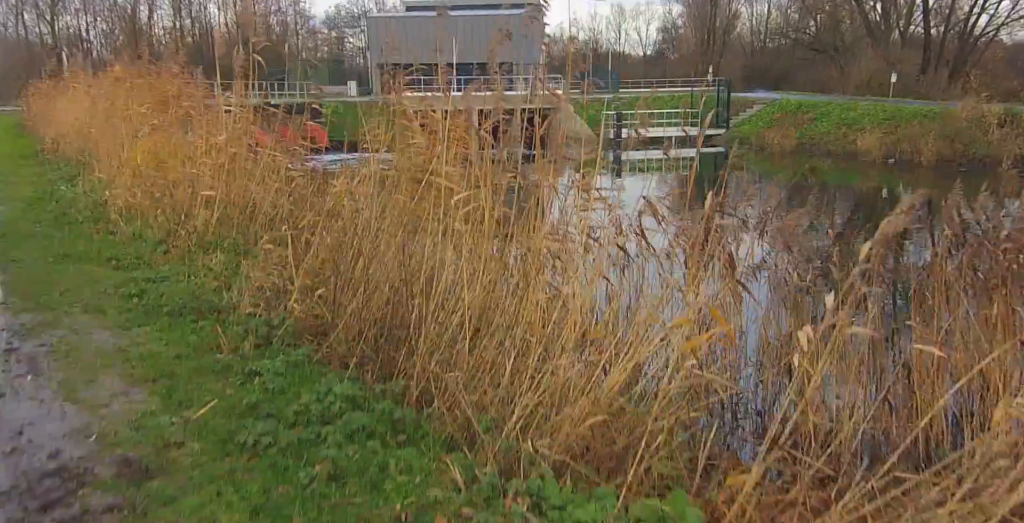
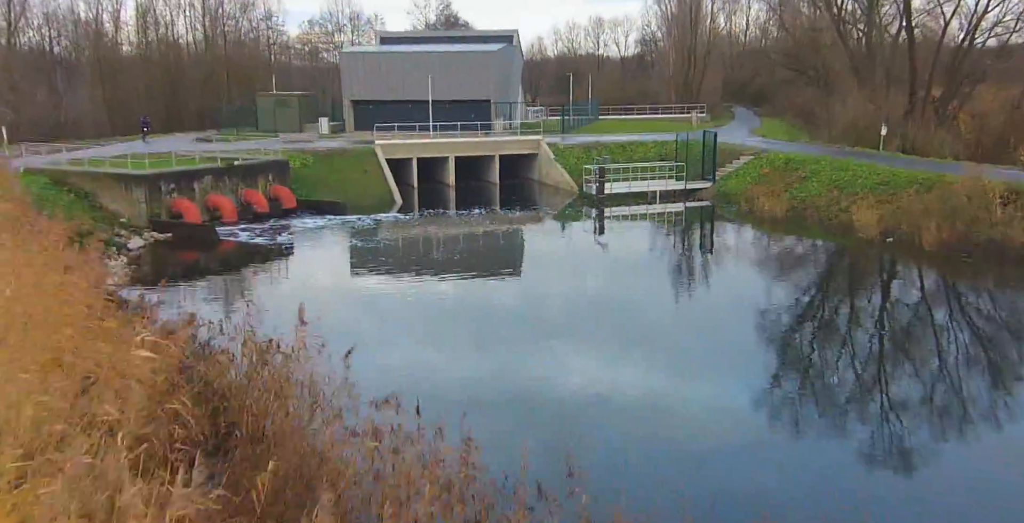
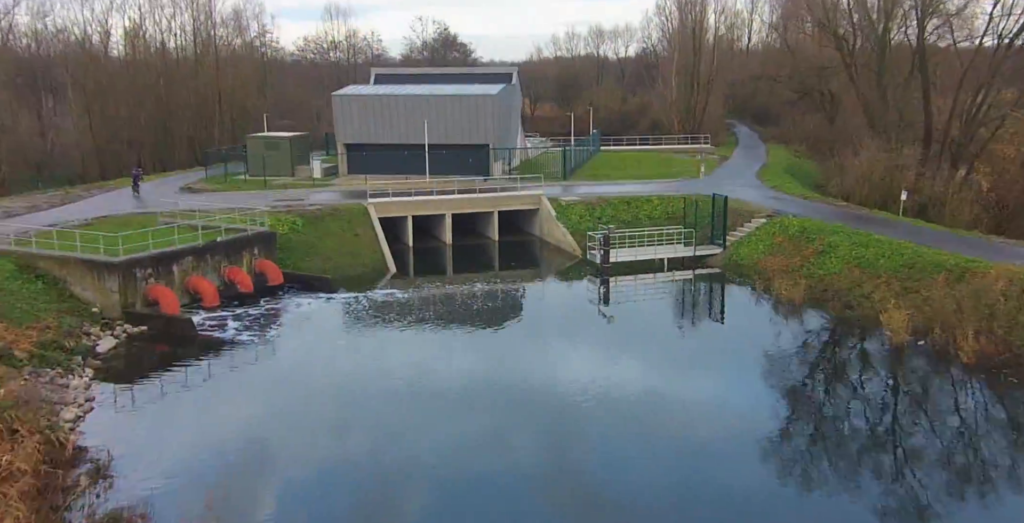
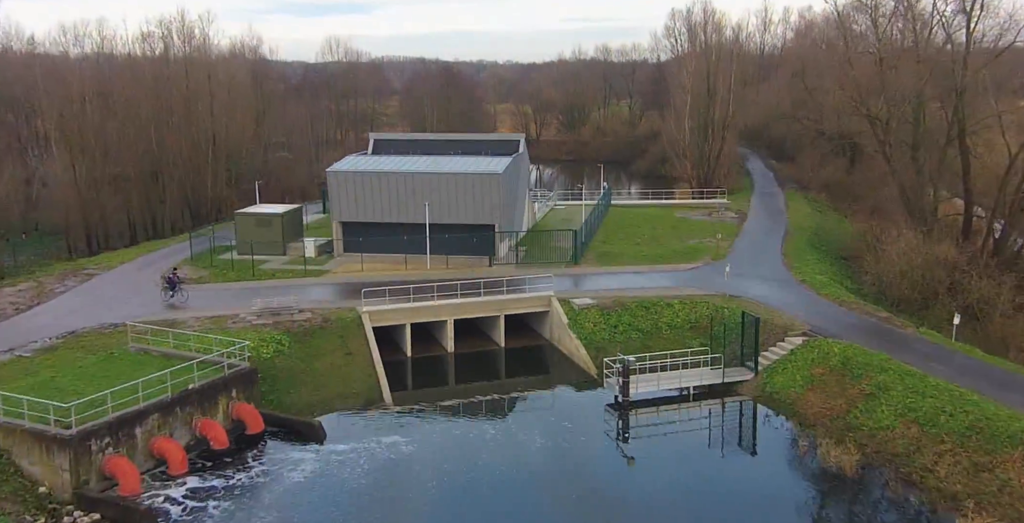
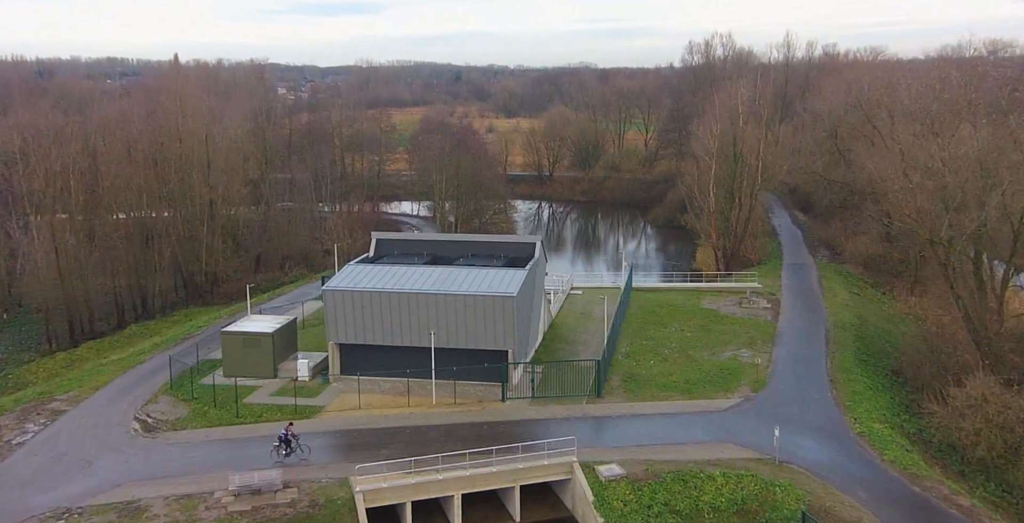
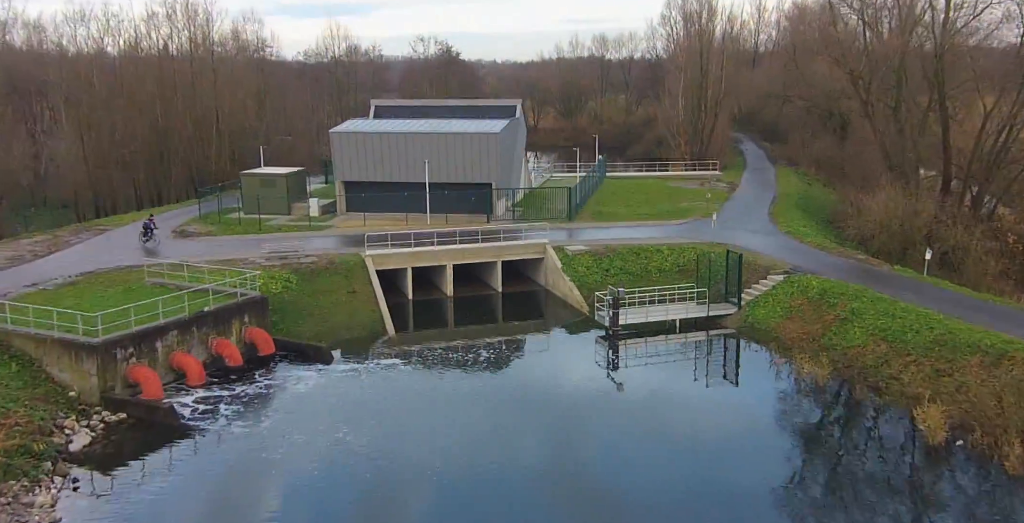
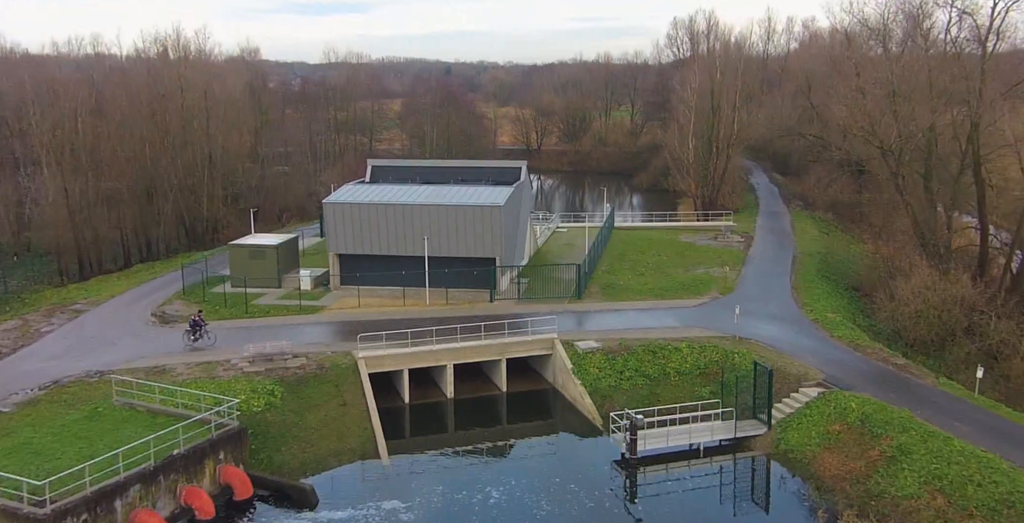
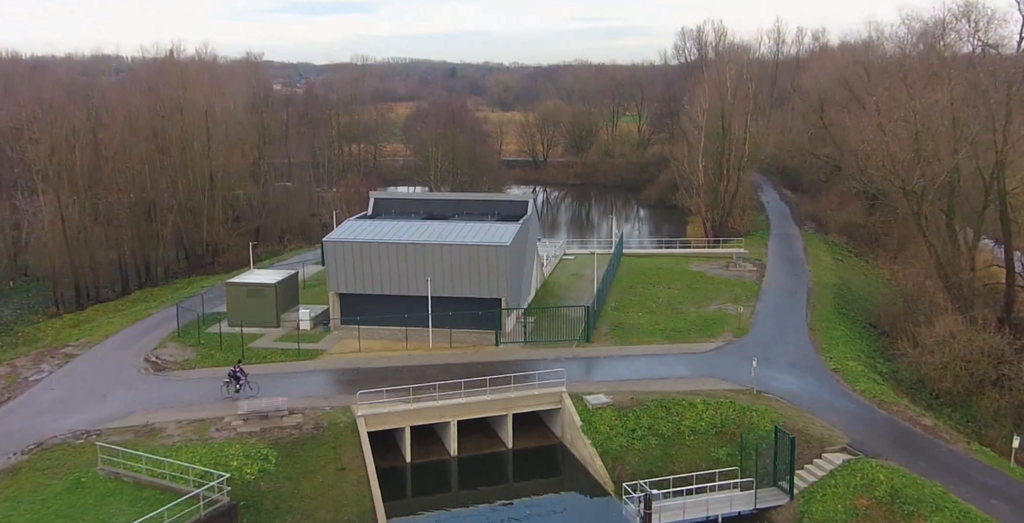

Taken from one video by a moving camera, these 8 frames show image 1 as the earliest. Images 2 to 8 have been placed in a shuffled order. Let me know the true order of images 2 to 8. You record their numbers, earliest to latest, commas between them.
2, 3, 6, 4, 7, 8, 5
